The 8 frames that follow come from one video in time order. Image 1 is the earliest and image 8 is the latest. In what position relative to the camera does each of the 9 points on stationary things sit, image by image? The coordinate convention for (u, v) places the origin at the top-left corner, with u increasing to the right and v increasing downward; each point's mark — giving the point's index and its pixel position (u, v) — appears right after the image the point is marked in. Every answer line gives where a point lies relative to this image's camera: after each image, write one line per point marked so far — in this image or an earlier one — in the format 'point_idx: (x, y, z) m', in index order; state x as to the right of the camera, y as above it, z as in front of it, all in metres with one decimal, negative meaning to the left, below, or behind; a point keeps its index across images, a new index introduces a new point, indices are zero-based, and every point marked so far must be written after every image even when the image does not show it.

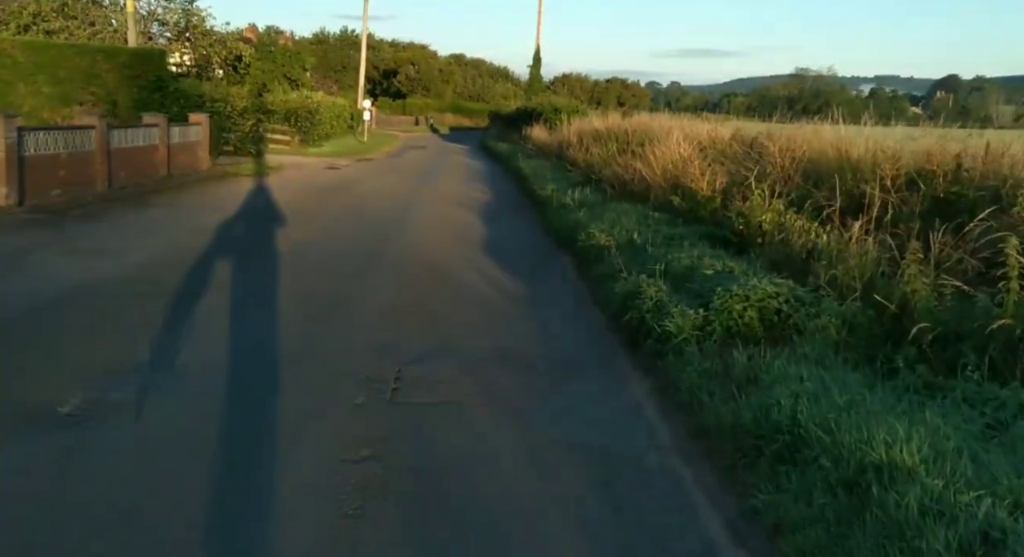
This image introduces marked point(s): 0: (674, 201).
0: (+2.7, +1.2, +11.8) m
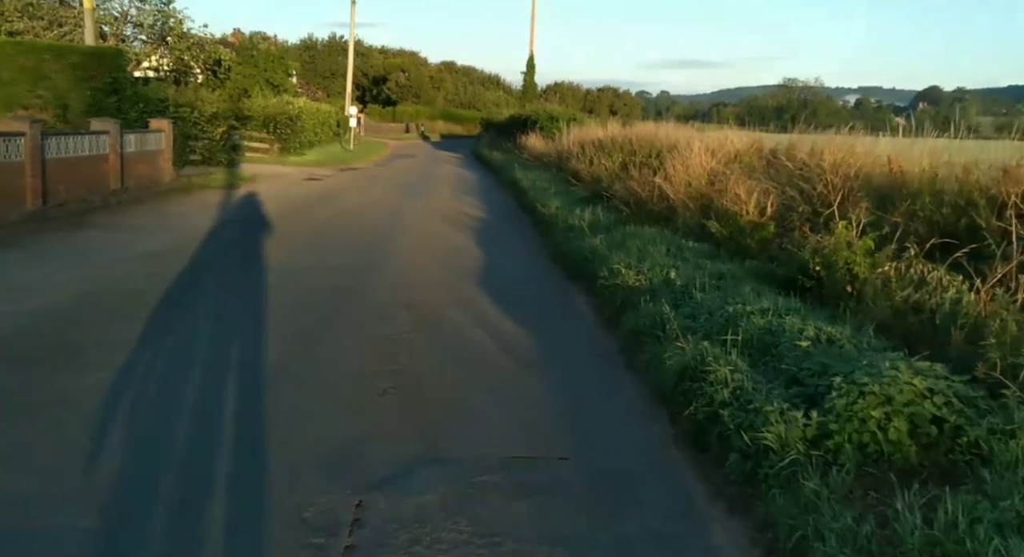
0: (+2.7, +0.7, +9.8) m
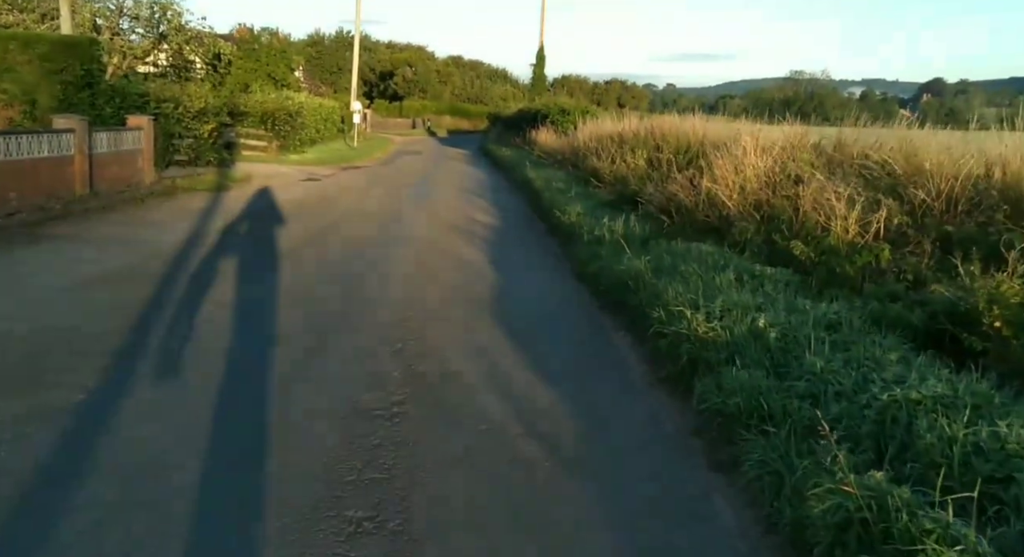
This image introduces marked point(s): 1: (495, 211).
0: (+3.0, +0.4, +7.8) m
1: (-0.4, +1.7, +18.8) m
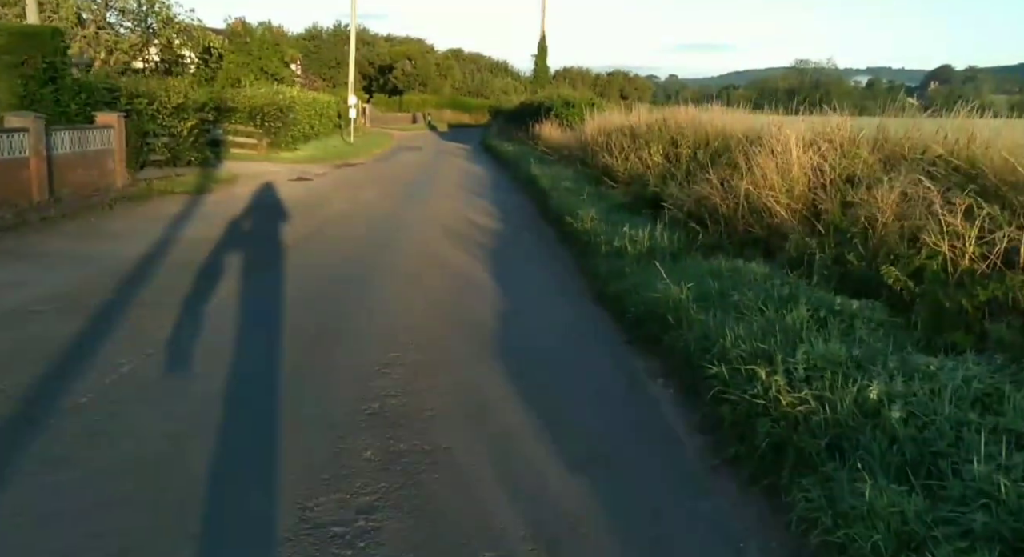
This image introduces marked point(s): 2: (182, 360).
0: (+3.0, +0.1, +6.2) m
1: (-0.3, +1.5, +17.2) m
2: (-3.0, -0.7, +6.6) m
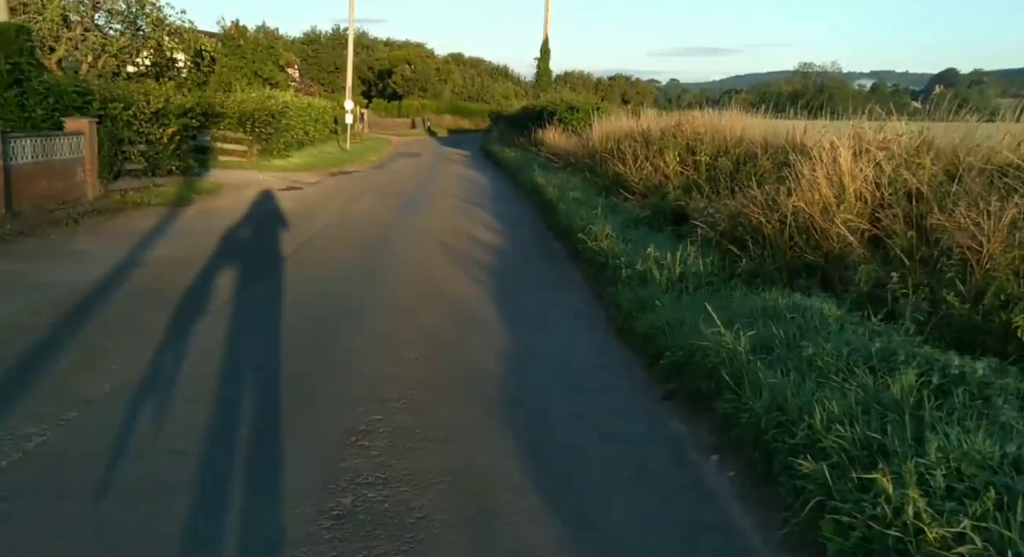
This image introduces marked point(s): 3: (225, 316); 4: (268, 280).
0: (+3.1, -0.2, +4.9) m
1: (-0.2, +1.1, +15.8) m
2: (-2.9, -1.1, +5.3) m
3: (-3.5, -0.4, +8.8) m
4: (-3.7, 0.0, +11.0) m
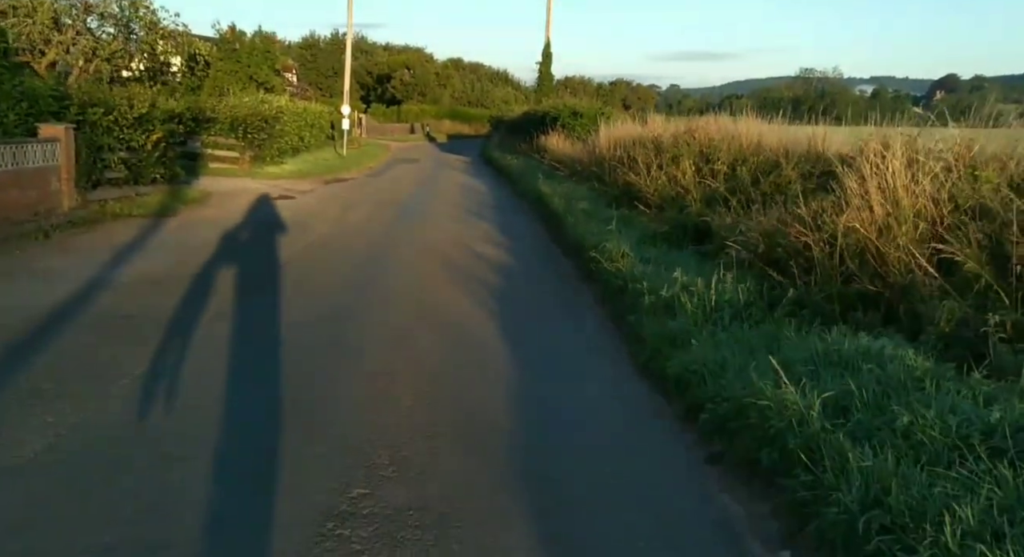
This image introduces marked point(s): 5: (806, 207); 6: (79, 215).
0: (+3.2, -0.5, +3.9) m
1: (-0.1, +0.8, +14.9) m
2: (-2.8, -1.3, +4.3) m
3: (-3.4, -0.7, +7.8) m
4: (-3.6, -0.3, +10.0) m
5: (+3.3, +0.8, +8.2) m
6: (-8.6, +1.3, +14.5) m
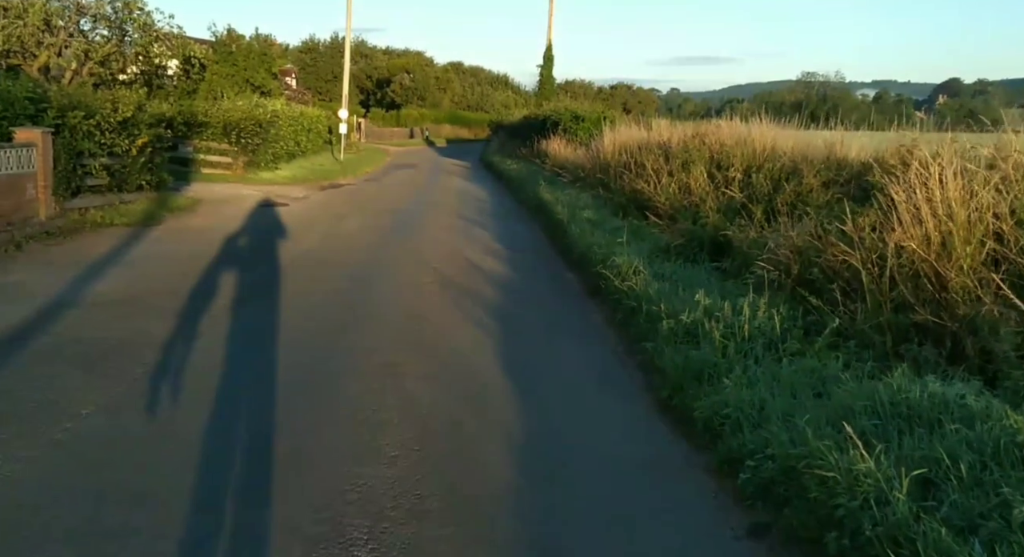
0: (+3.3, -0.7, +3.1) m
1: (-0.1, +0.5, +14.1) m
2: (-2.8, -1.5, +3.5) m
3: (-3.3, -0.9, +7.0) m
4: (-3.6, -0.5, +9.2) m
5: (+3.3, +0.6, +7.4) m
6: (-8.6, +1.0, +13.7) m
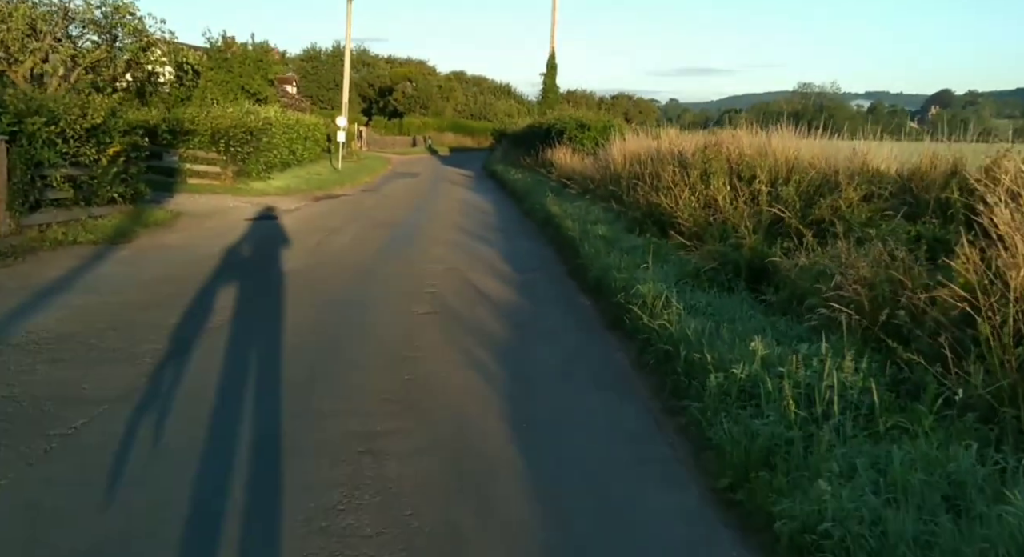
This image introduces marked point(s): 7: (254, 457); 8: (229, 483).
0: (+3.3, -1.0, +1.6) m
1: (0.0, +0.1, +12.6) m
2: (-2.7, -1.8, +2.0) m
3: (-3.3, -1.3, +5.6) m
4: (-3.5, -0.9, +7.8) m
5: (+3.4, +0.2, +5.9) m
6: (-8.5, +0.6, +12.2) m
7: (-1.9, -1.3, +5.1) m
8: (-1.8, -1.4, +4.8) m
